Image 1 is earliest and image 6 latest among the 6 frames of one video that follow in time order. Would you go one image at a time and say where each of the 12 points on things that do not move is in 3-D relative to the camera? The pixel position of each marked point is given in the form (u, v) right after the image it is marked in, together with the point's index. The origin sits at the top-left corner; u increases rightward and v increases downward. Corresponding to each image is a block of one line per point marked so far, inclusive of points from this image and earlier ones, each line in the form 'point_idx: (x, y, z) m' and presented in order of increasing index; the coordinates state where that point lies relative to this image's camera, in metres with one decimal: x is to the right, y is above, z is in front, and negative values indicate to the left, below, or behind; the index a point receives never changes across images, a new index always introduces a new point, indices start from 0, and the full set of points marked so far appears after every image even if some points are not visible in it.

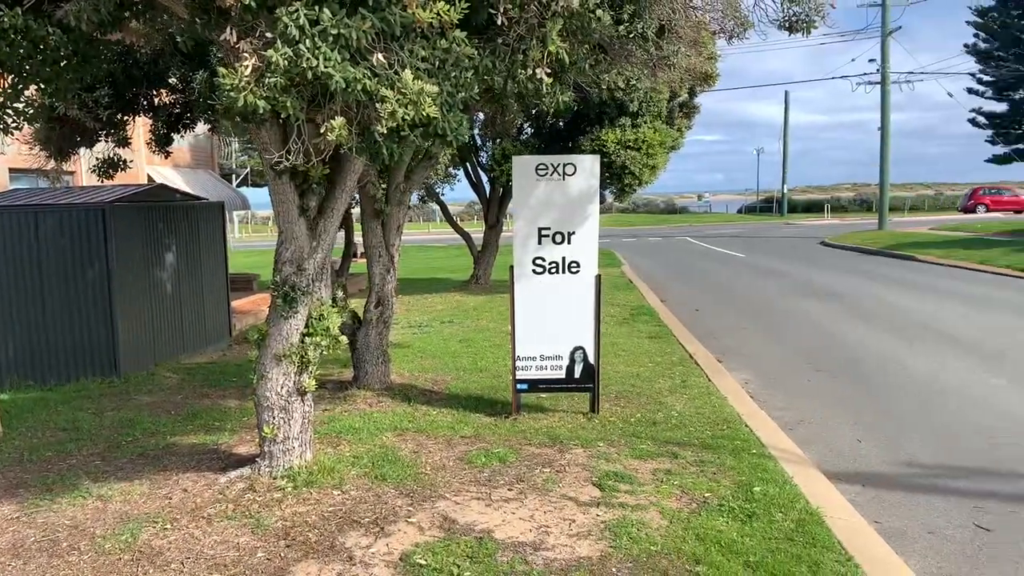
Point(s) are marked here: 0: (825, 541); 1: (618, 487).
0: (+1.5, -1.2, +4.3) m
1: (+0.6, -1.2, +5.2) m
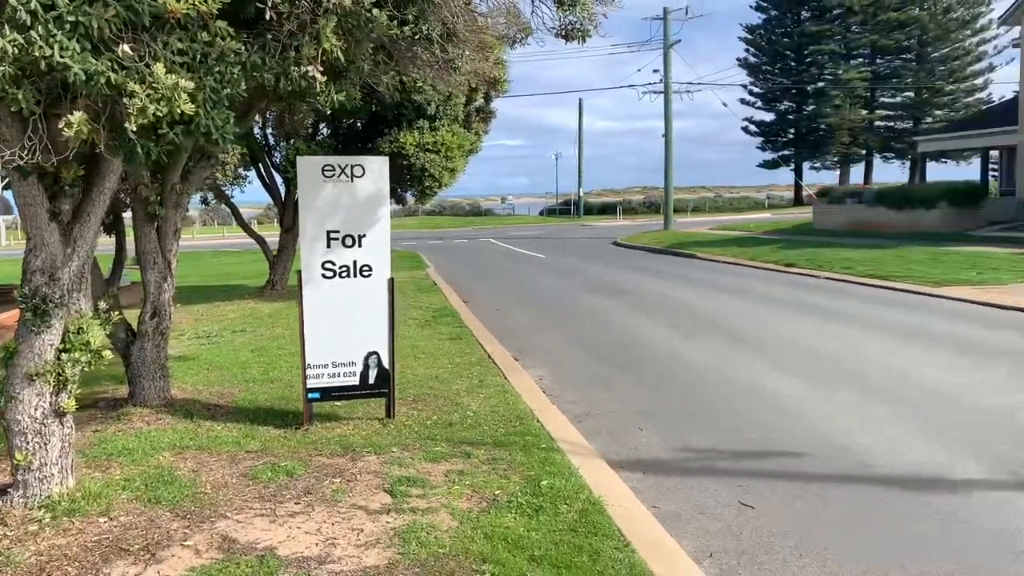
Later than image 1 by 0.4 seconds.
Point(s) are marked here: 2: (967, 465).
0: (+0.5, -1.2, +4.5) m
1: (-0.6, -1.2, +5.1) m
2: (+2.9, -1.1, +5.7) m
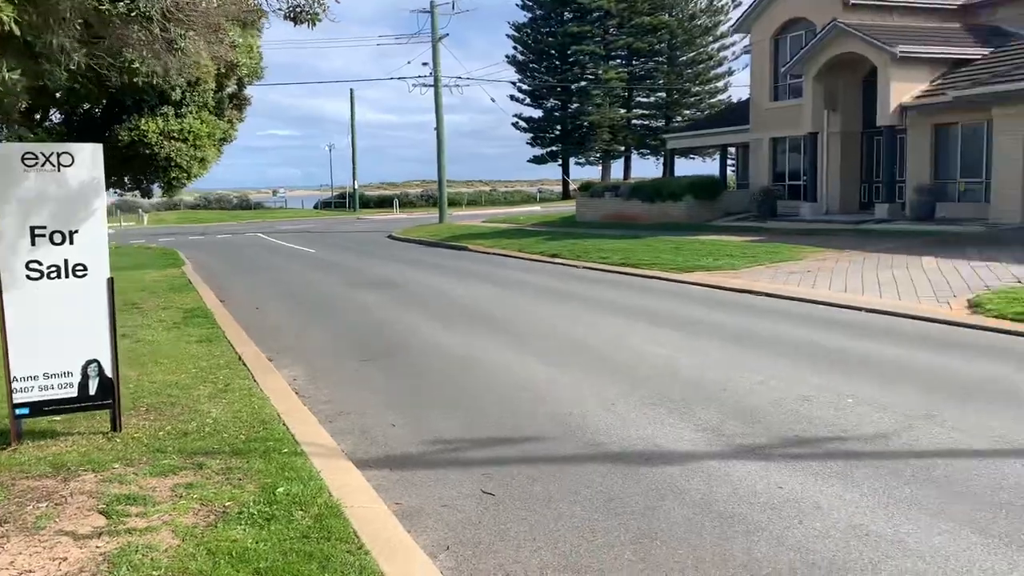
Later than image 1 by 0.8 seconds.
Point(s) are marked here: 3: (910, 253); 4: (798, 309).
0: (-0.8, -1.2, +4.3) m
1: (-2.0, -1.2, +4.7) m
2: (+1.2, -1.0, +6.1) m
3: (+7.4, +0.7, +16.4) m
4: (+3.9, -0.3, +12.1) m
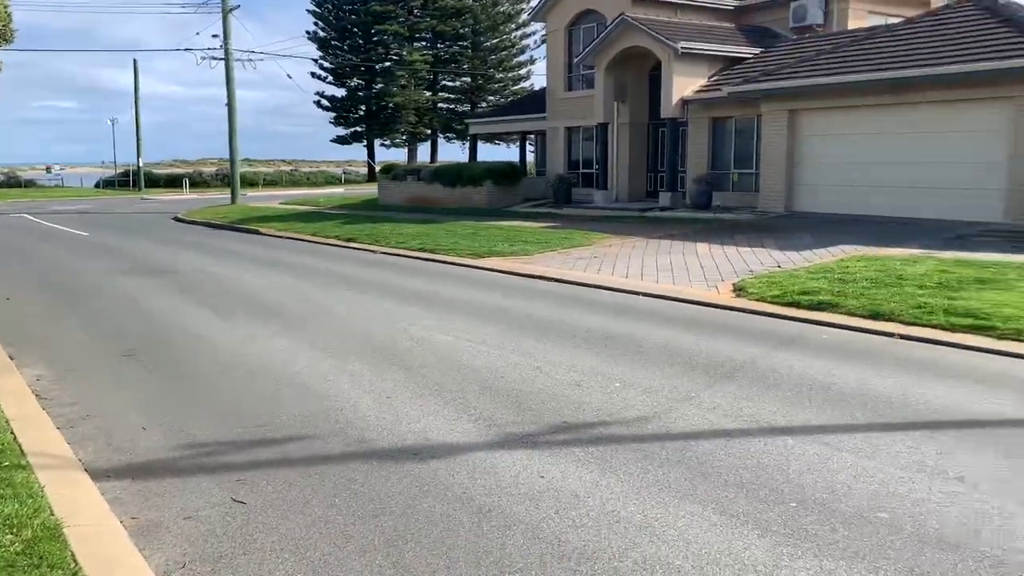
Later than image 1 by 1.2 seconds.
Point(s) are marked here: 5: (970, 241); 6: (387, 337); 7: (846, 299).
0: (-2.0, -1.2, +3.9) m
1: (-3.2, -1.2, +3.9) m
2: (-0.3, -1.0, +6.0) m
3: (+3.5, +1.0, +17.4) m
4: (+1.0, -0.1, +12.4) m
5: (+7.8, +0.8, +15.0) m
6: (-1.3, -0.5, +9.2) m
7: (+4.0, -0.1, +10.4) m
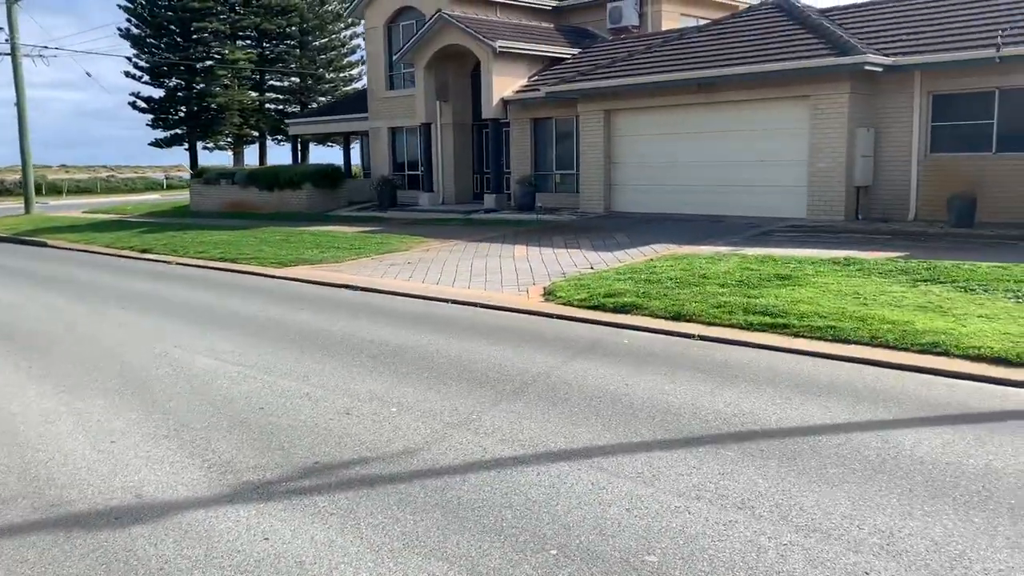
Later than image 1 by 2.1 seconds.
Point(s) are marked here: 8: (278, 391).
0: (-3.1, -1.4, +2.6) m
1: (-4.3, -1.4, +2.5) m
2: (-1.8, -1.1, +5.0) m
3: (-0.1, +0.9, +16.9) m
4: (-1.7, -0.2, +11.6) m
5: (+4.5, +0.9, +15.3) m
6: (-3.3, -0.7, +8.0) m
7: (+1.6, -0.2, +10.1) m
8: (-1.8, -0.8, +6.9) m
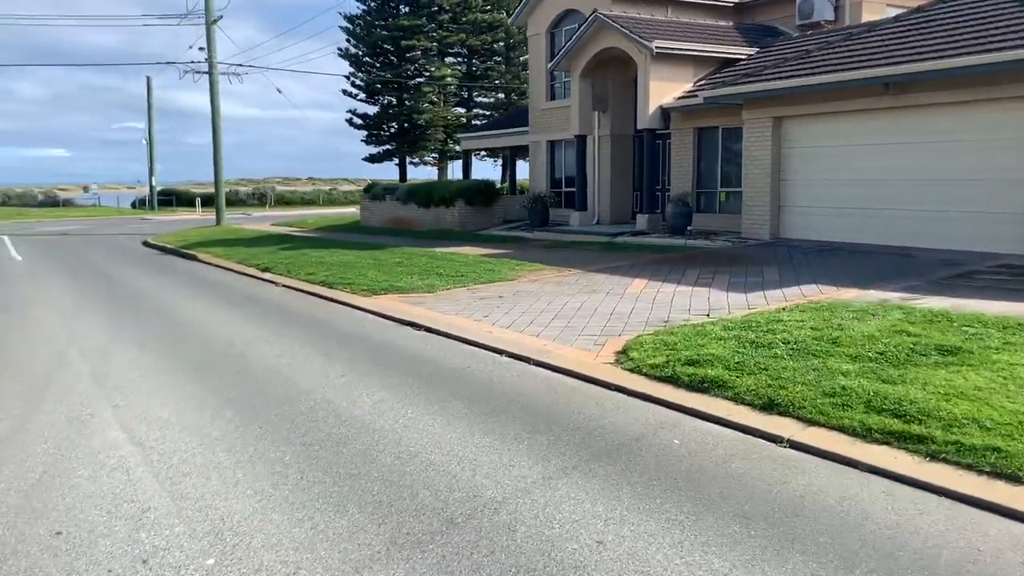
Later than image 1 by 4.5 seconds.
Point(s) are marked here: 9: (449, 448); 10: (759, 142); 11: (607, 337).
0: (-4.5, -1.6, +1.2) m
1: (-5.7, -1.6, +1.3) m
2: (-2.7, -1.4, +3.2) m
3: (+2.0, +0.3, +14.3) m
4: (-0.9, -0.7, +9.5) m
5: (+6.1, +0.1, +11.6) m
6: (-3.4, -1.1, +6.4) m
7: (+1.9, -0.7, +7.3) m
8: (-2.2, -1.2, +5.0) m
9: (-0.4, -1.1, +5.9) m
10: (+5.0, +2.9, +17.8) m
11: (+1.1, -0.5, +9.6) m
